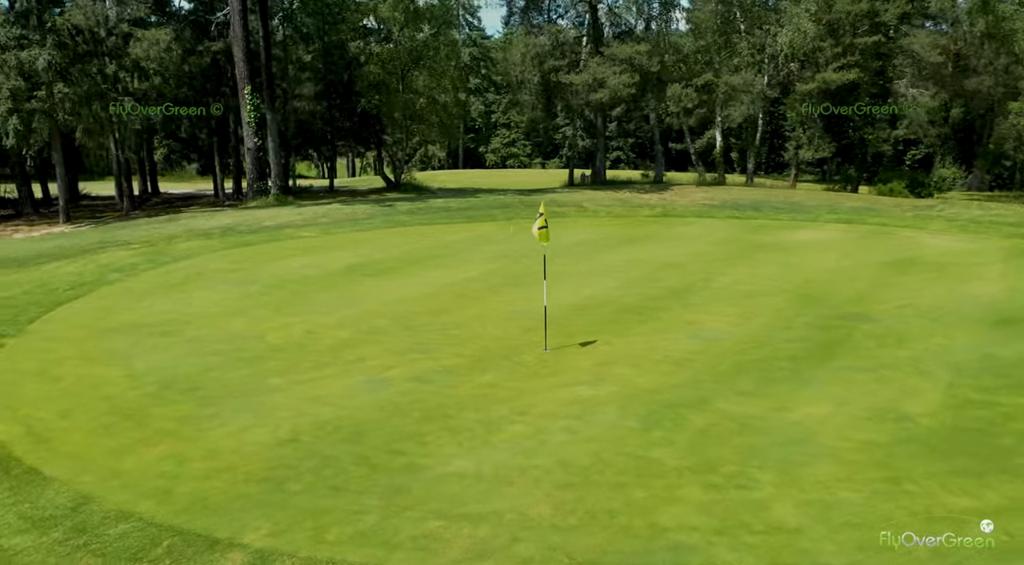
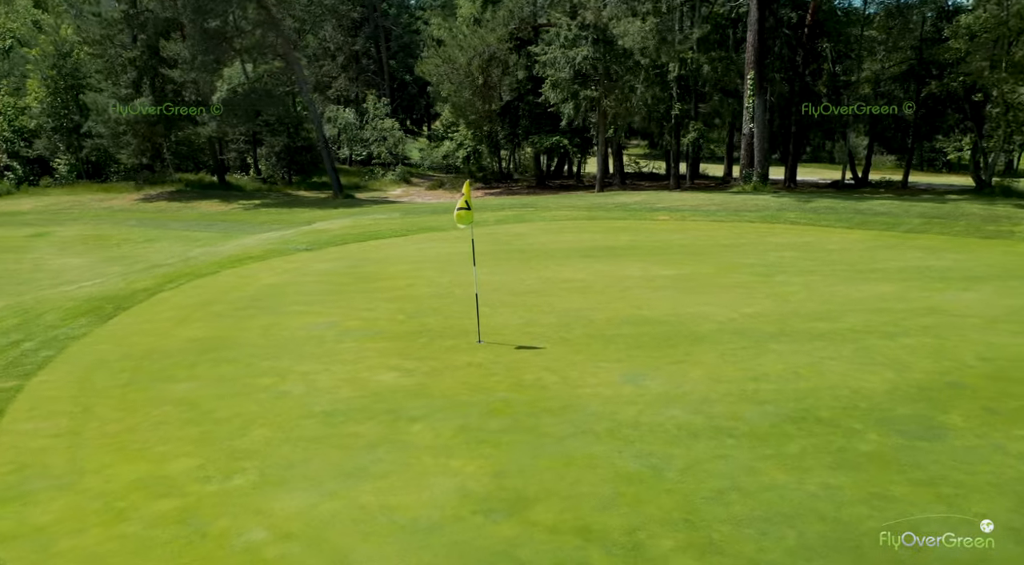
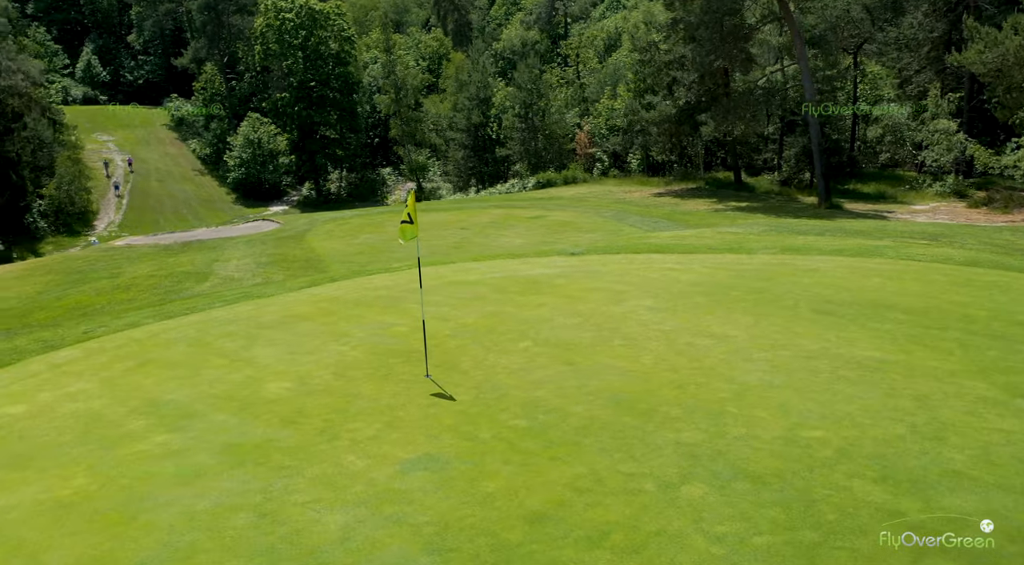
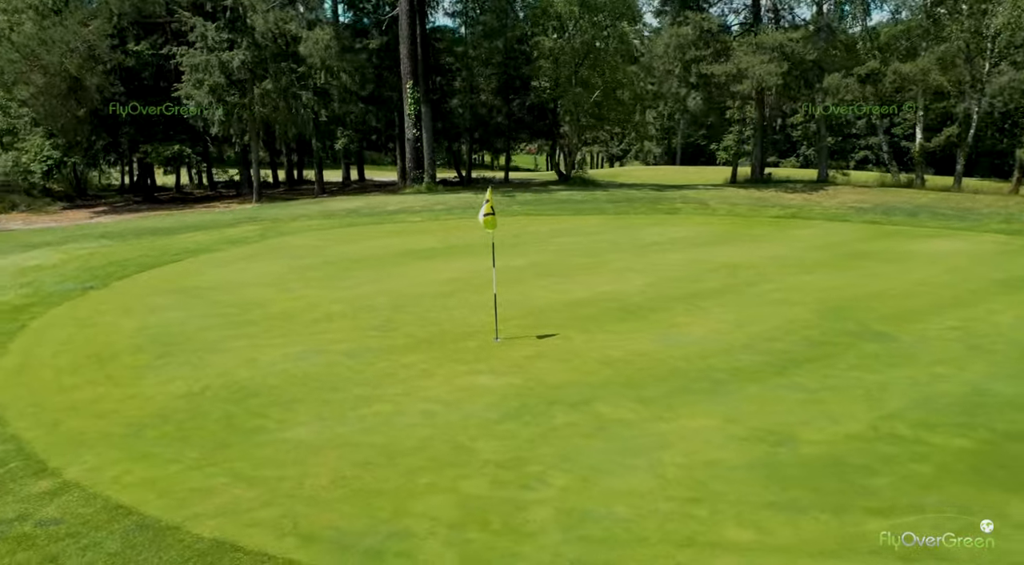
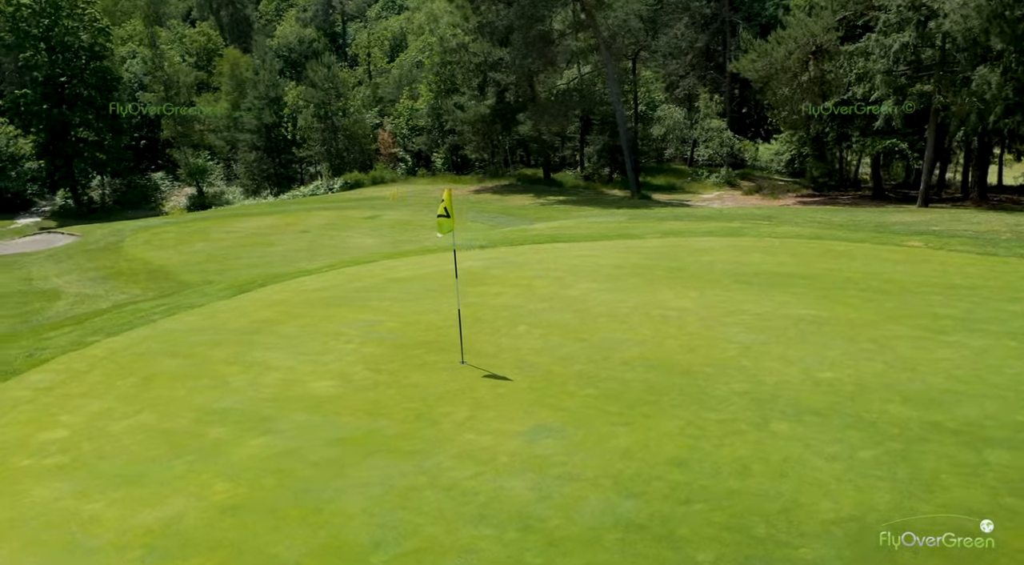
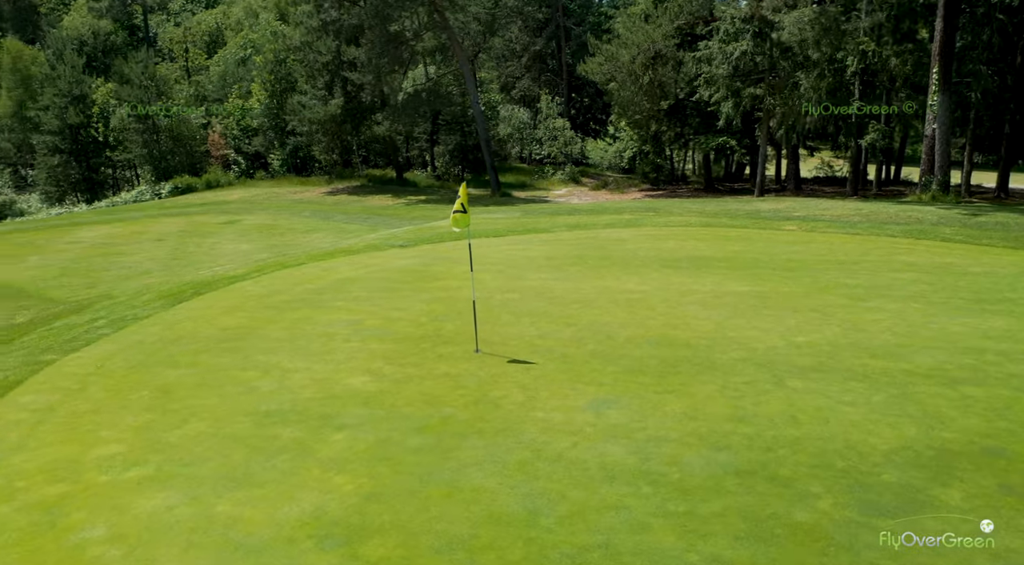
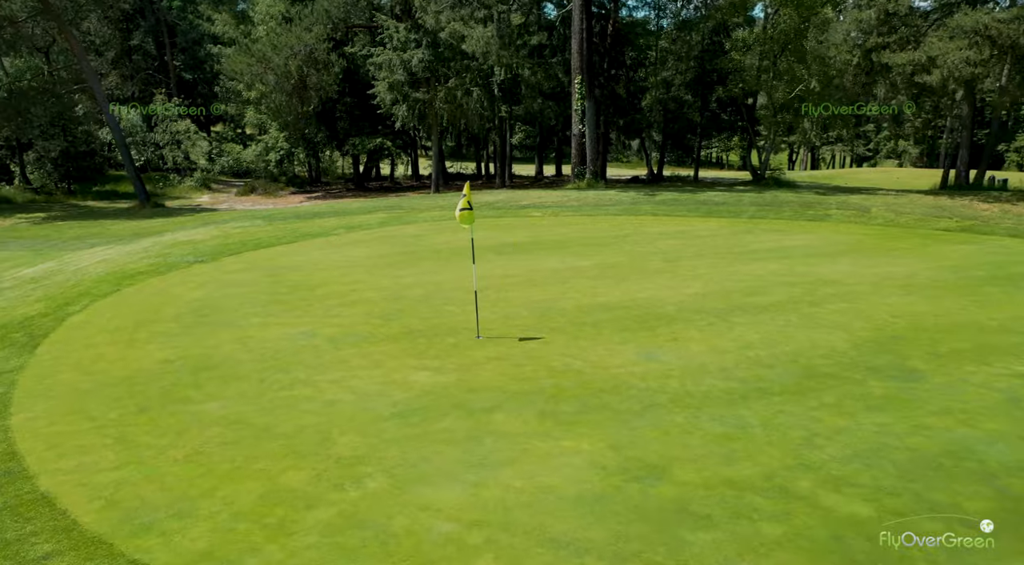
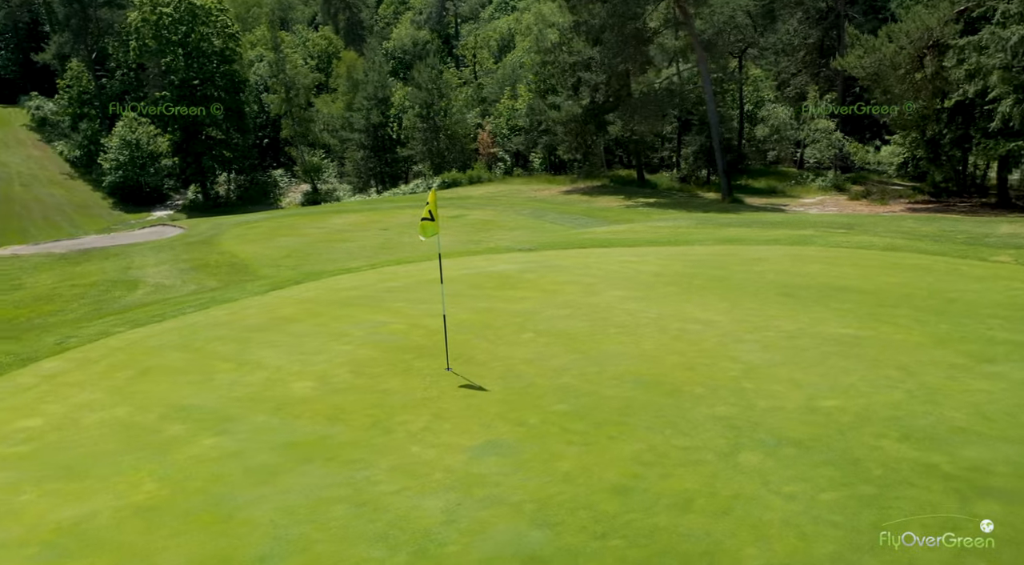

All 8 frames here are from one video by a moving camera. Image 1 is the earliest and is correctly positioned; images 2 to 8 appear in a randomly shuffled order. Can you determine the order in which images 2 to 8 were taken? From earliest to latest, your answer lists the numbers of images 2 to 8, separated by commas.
4, 7, 2, 6, 5, 8, 3
